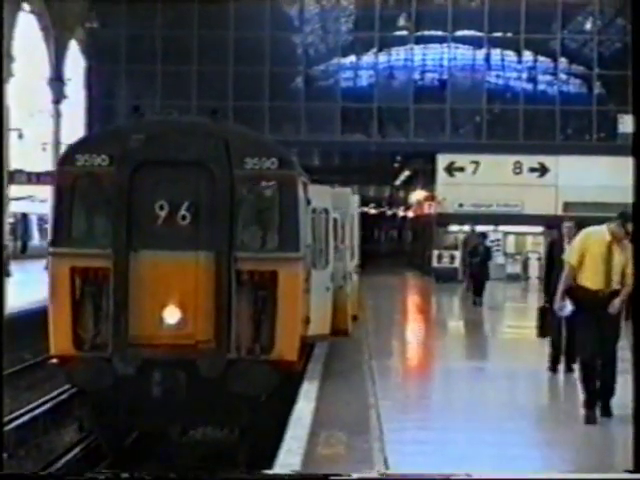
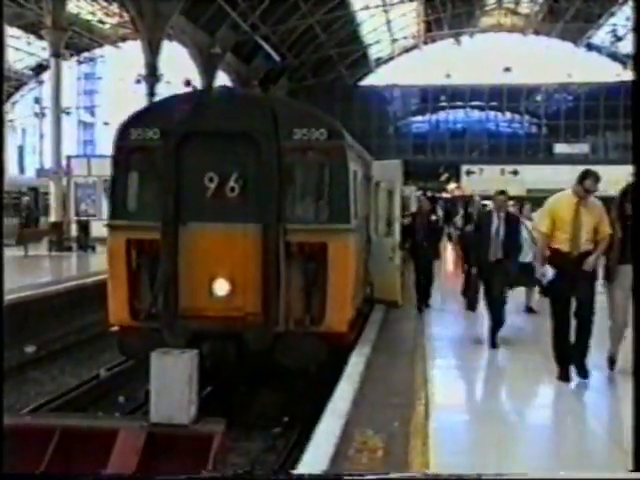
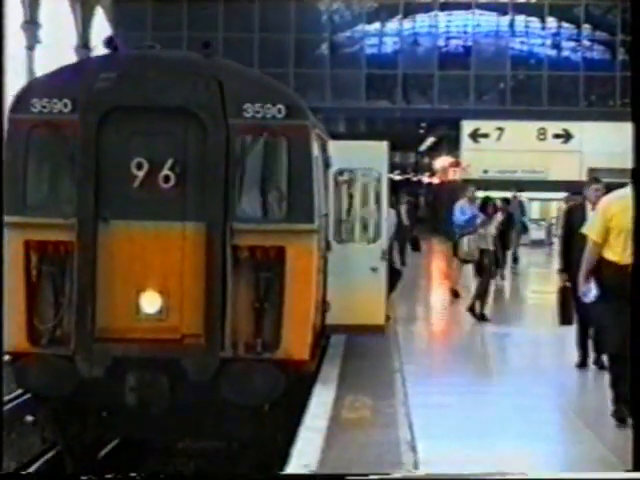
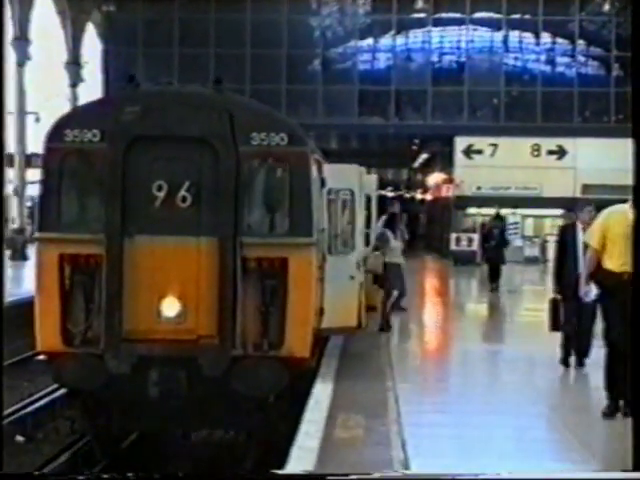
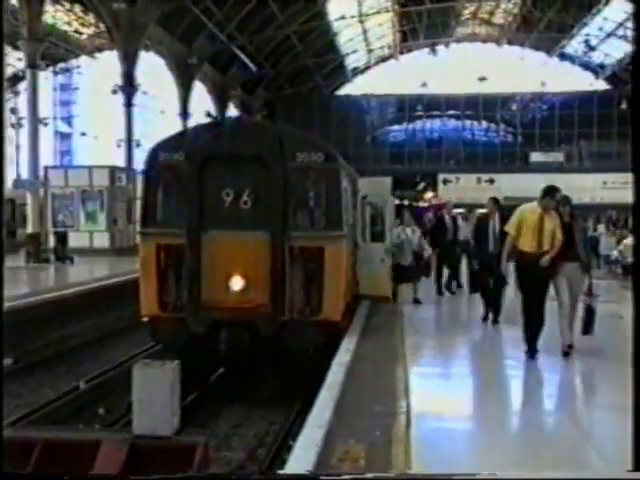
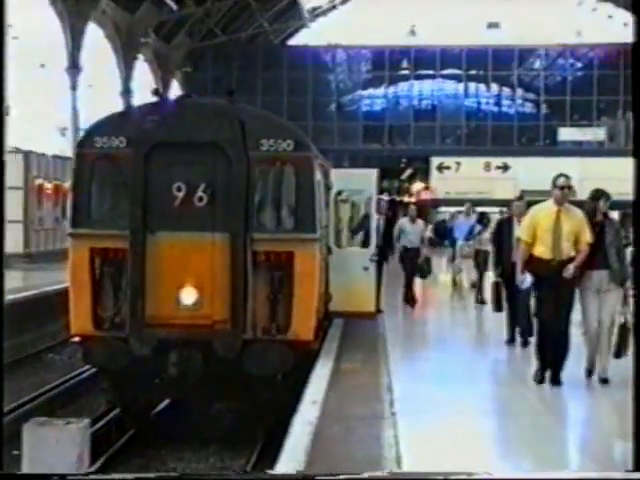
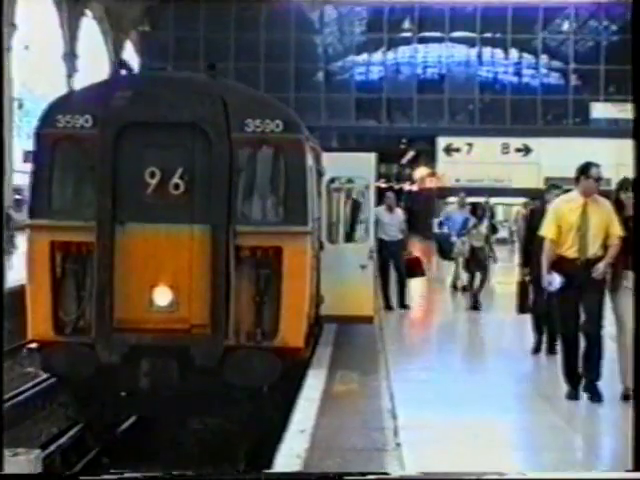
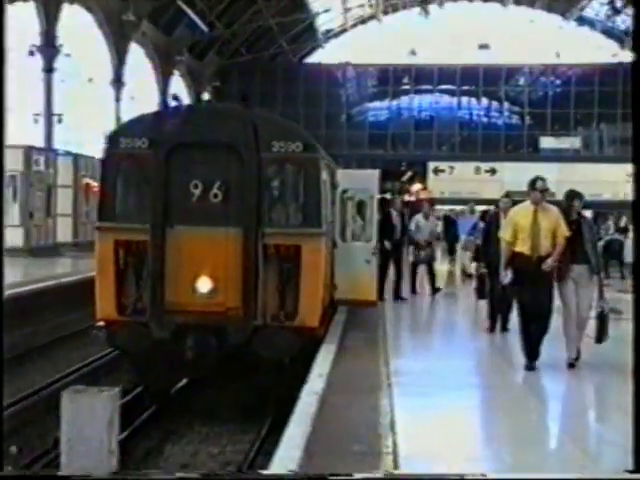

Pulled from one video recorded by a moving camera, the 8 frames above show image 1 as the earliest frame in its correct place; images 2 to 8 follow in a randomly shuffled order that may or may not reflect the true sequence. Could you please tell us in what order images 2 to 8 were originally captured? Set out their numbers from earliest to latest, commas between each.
4, 3, 7, 6, 8, 5, 2
